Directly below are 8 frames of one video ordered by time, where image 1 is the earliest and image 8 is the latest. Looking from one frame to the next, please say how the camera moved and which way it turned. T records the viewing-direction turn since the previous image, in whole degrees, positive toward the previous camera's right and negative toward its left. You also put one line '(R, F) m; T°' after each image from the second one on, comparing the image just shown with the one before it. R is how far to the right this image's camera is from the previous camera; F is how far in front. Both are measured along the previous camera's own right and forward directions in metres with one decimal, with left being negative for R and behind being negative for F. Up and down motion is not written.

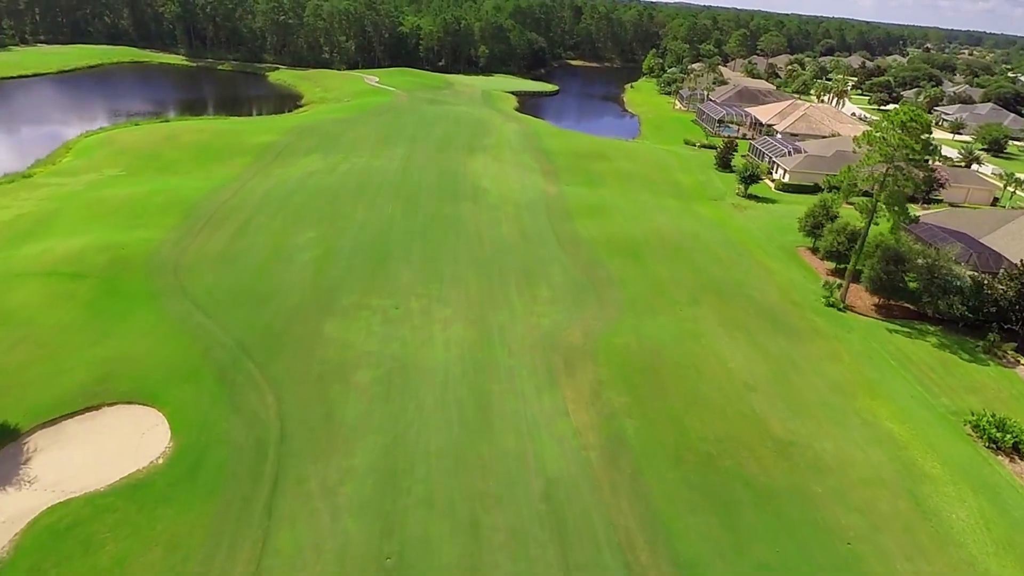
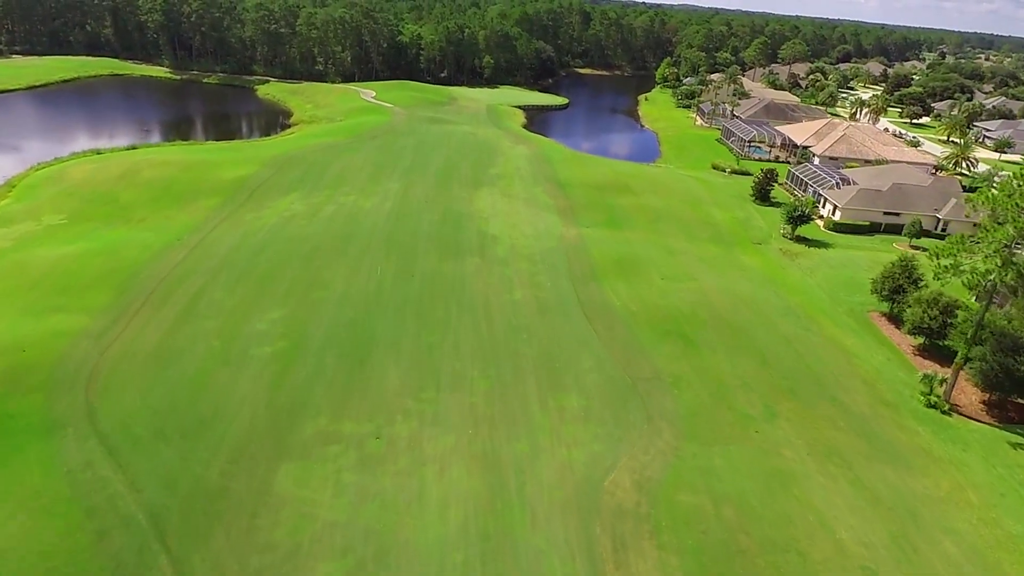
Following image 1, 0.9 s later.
(-0.6, +7.4) m; 0°
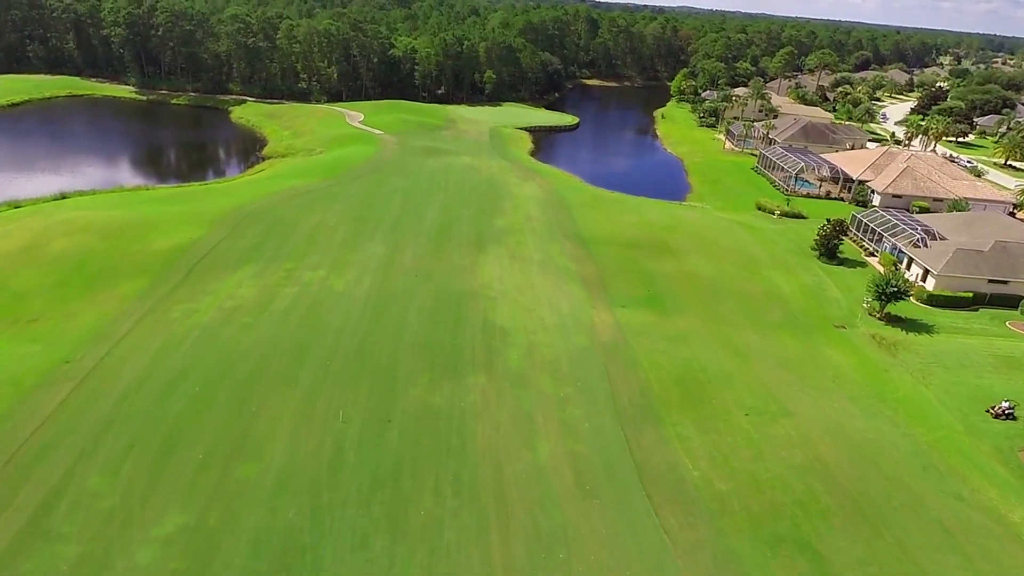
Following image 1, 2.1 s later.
(-0.7, +10.2) m; 0°
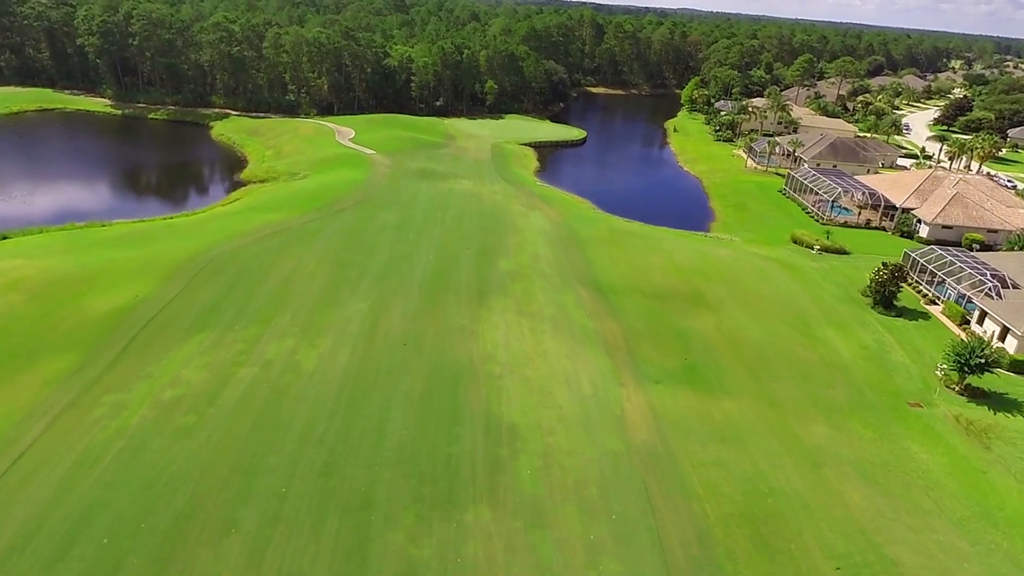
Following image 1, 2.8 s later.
(-0.4, +6.2) m; 0°
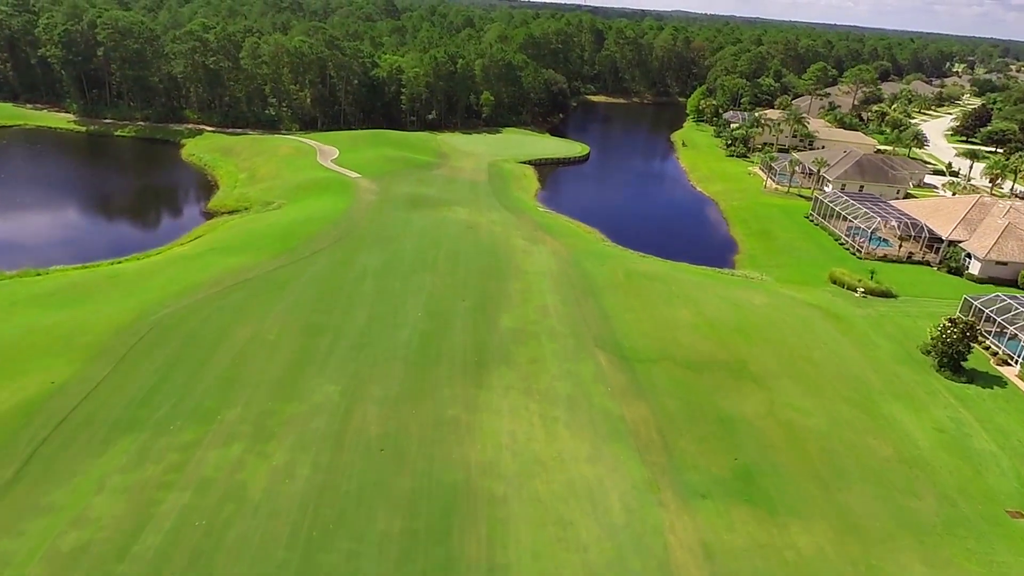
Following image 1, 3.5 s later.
(-0.4, +6.1) m; 0°
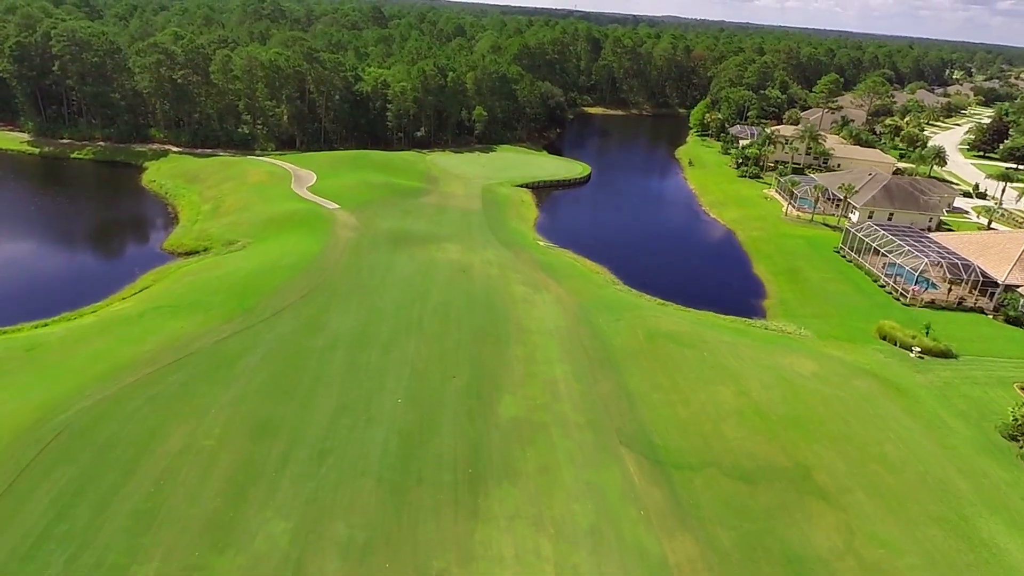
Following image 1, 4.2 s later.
(-0.4, +6.2) m; +1°
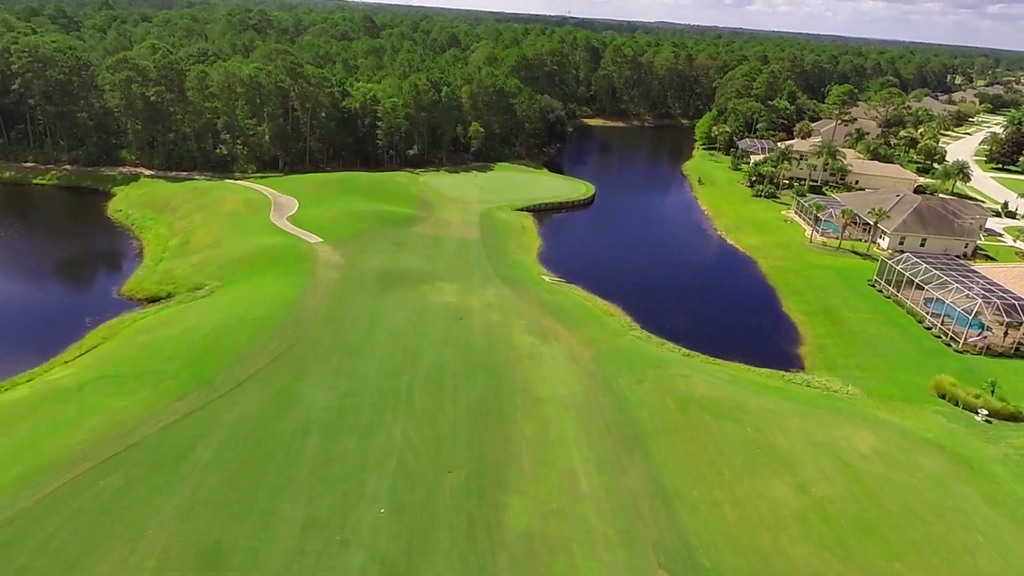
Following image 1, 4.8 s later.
(-0.4, +5.0) m; 0°
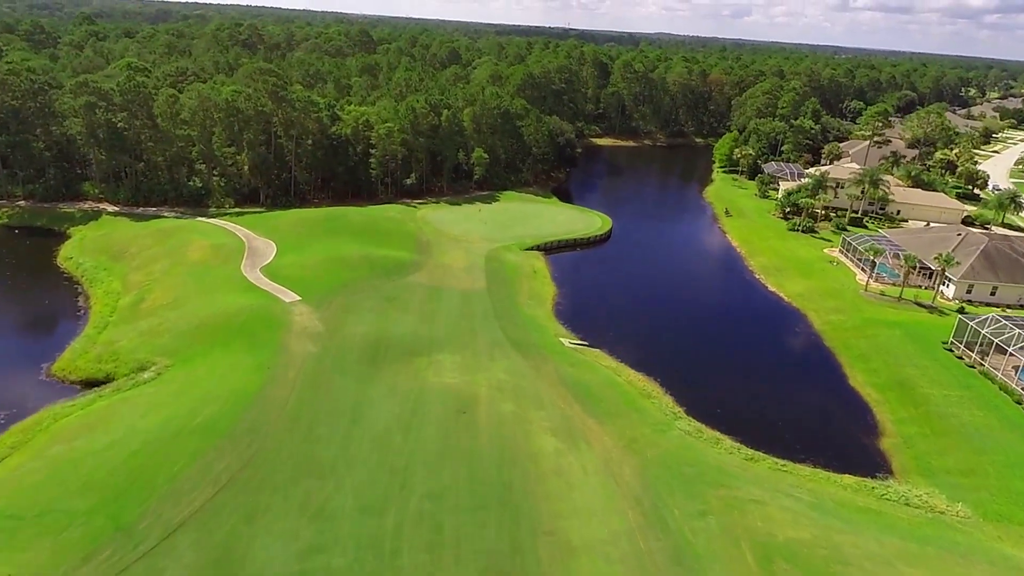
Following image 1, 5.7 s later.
(-0.7, +7.2) m; 0°
